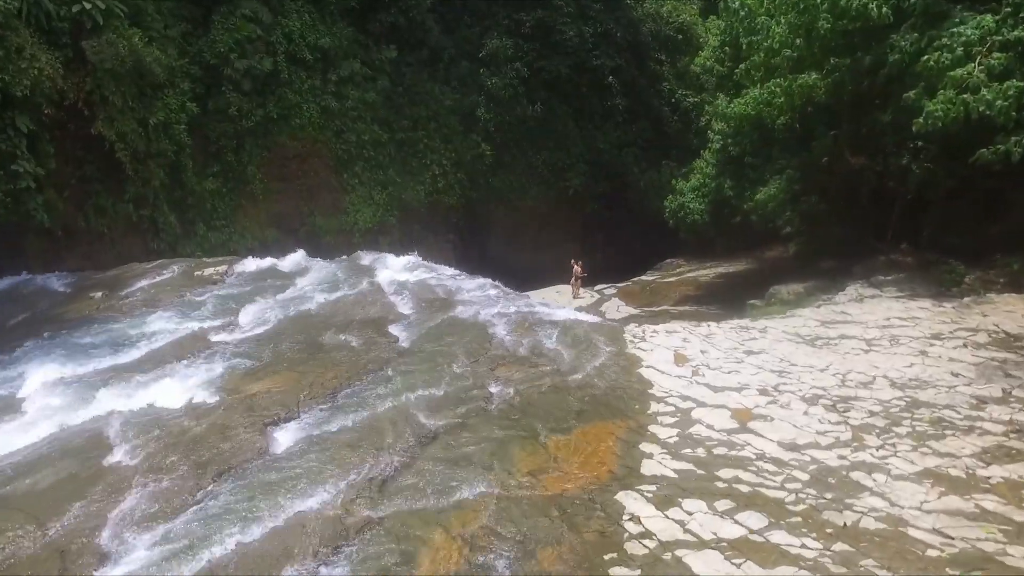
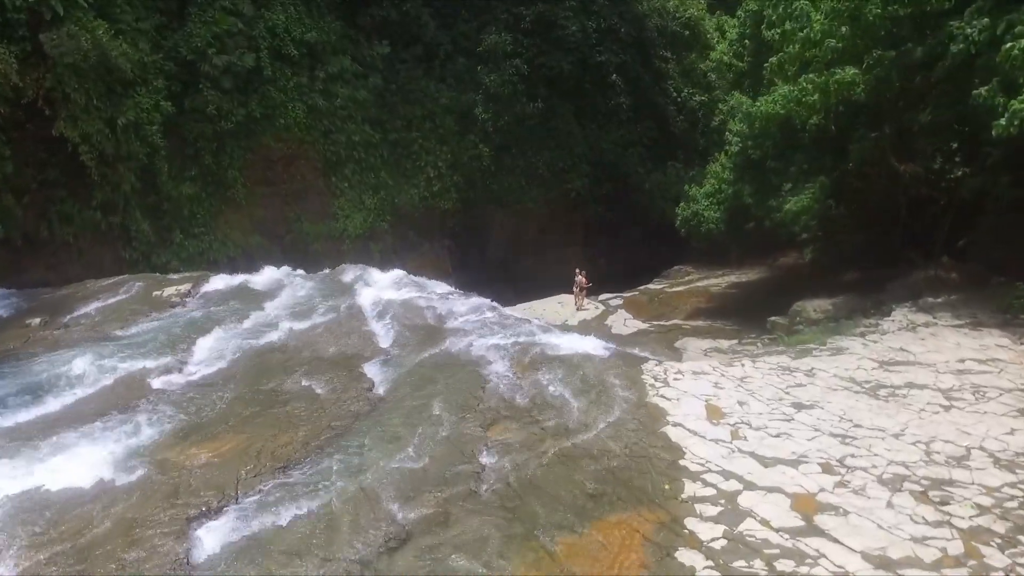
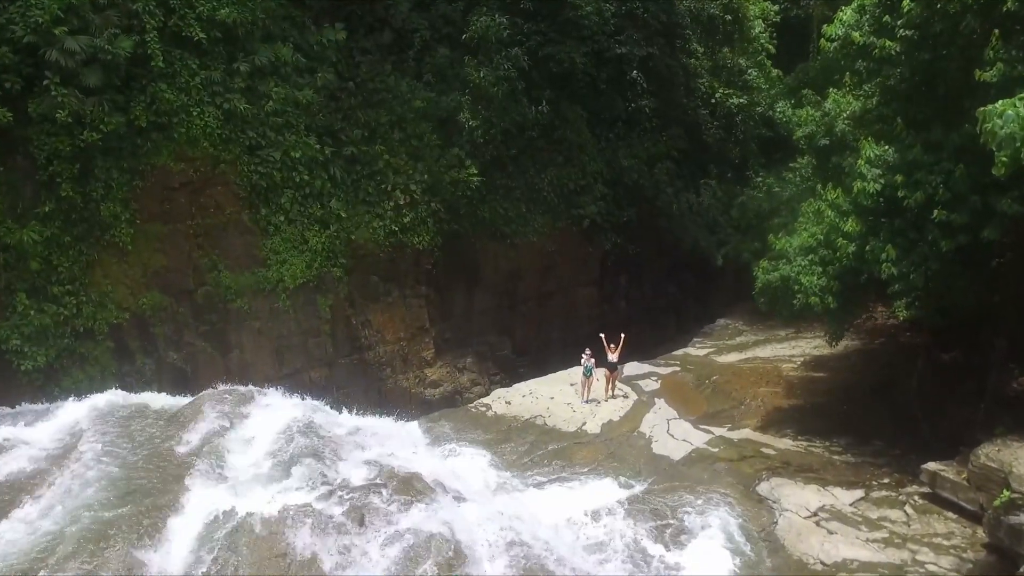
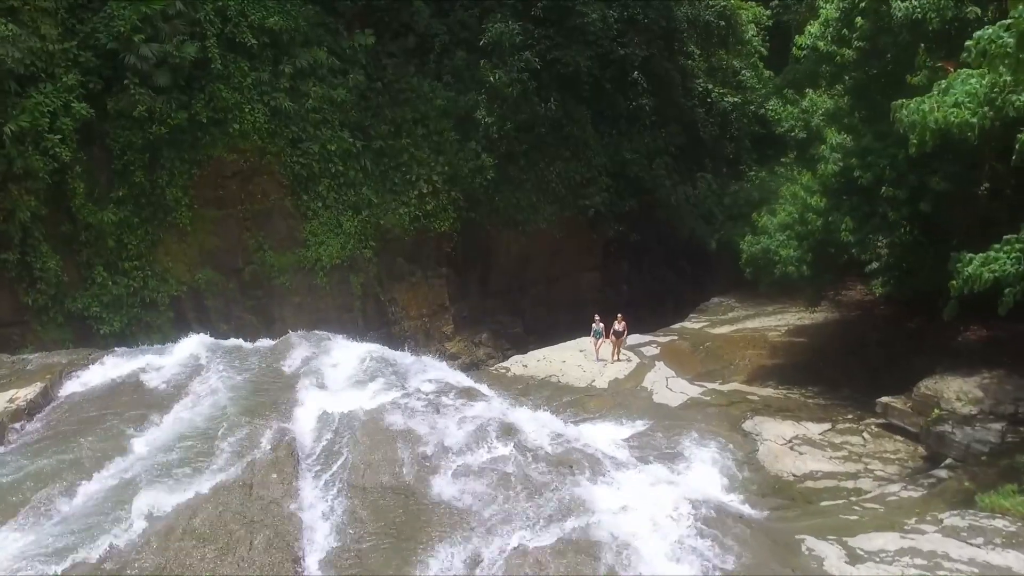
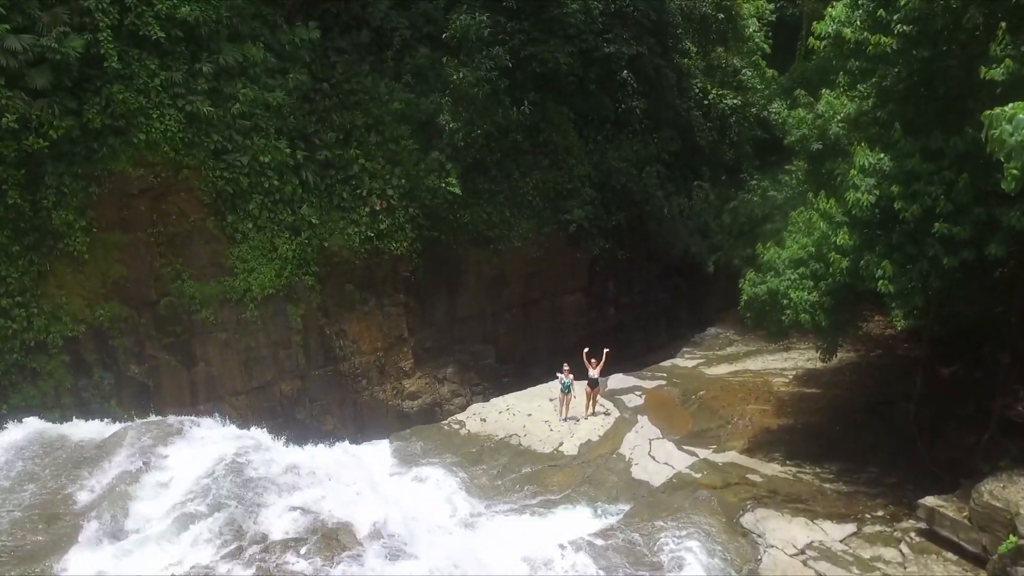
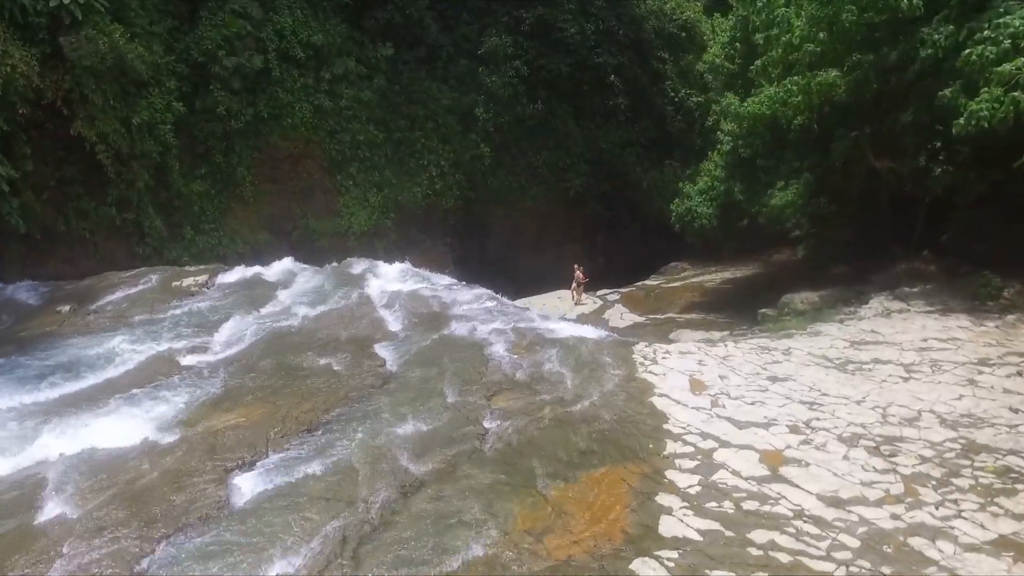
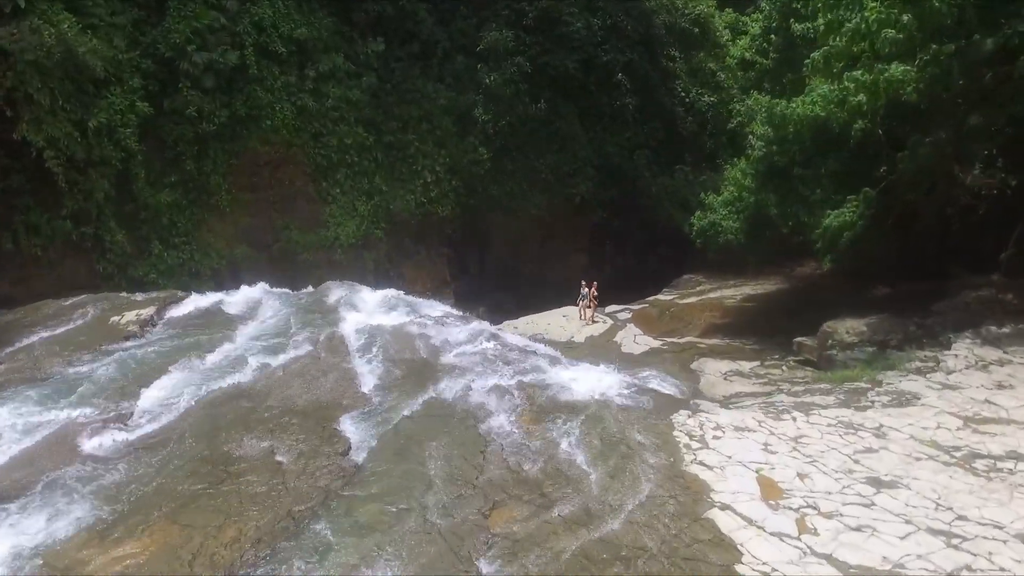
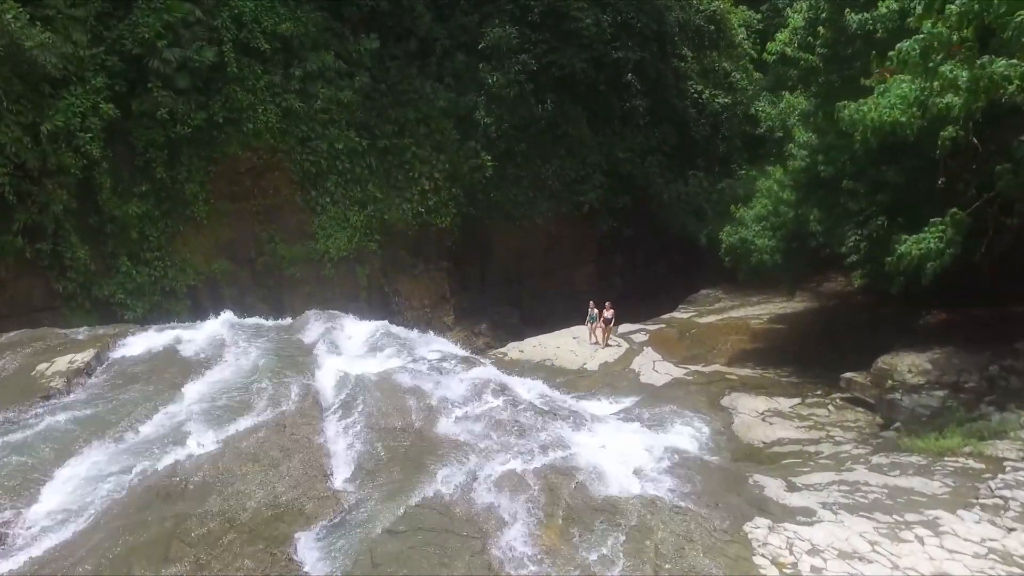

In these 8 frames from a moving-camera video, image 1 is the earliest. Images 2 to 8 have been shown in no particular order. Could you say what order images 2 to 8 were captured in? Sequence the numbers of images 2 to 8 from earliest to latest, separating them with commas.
6, 2, 7, 8, 4, 3, 5
